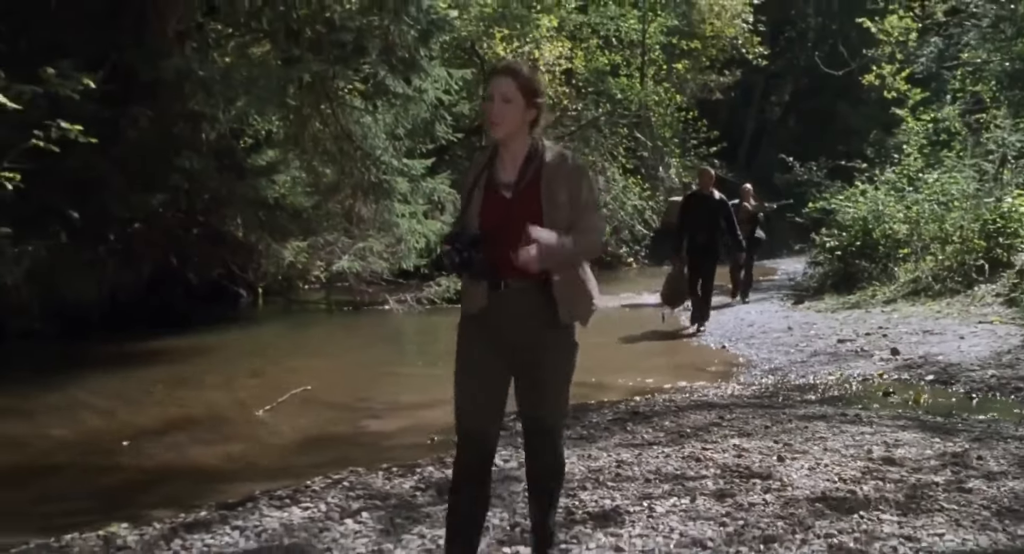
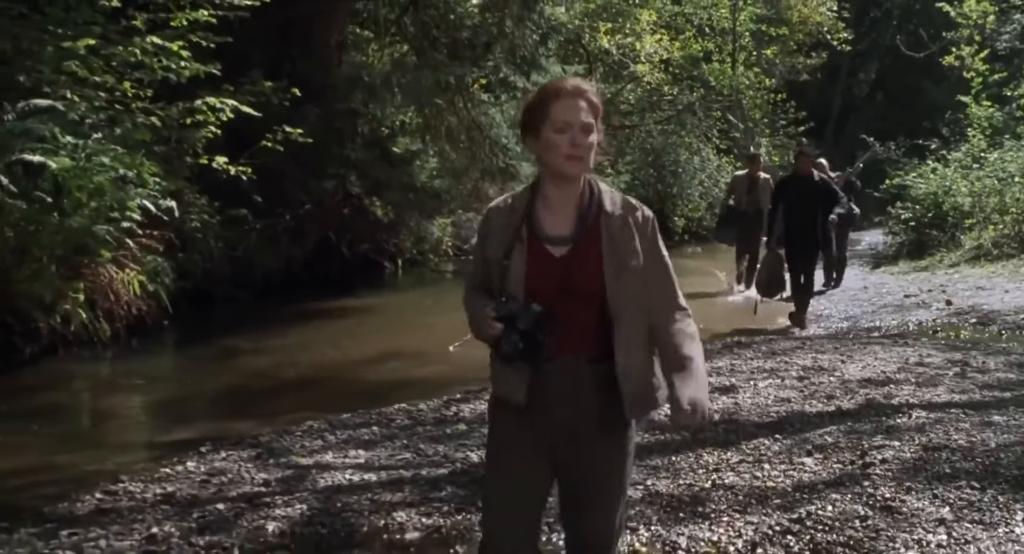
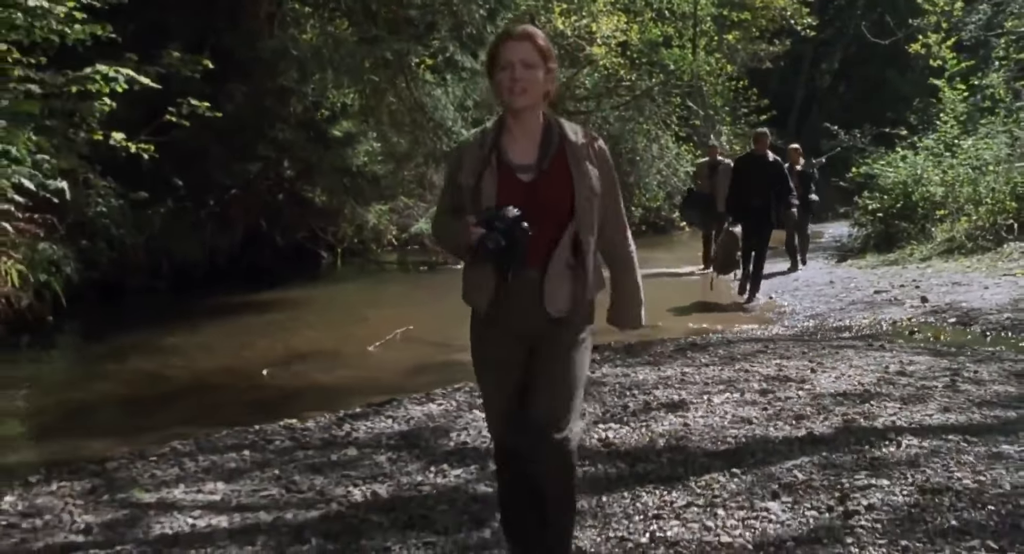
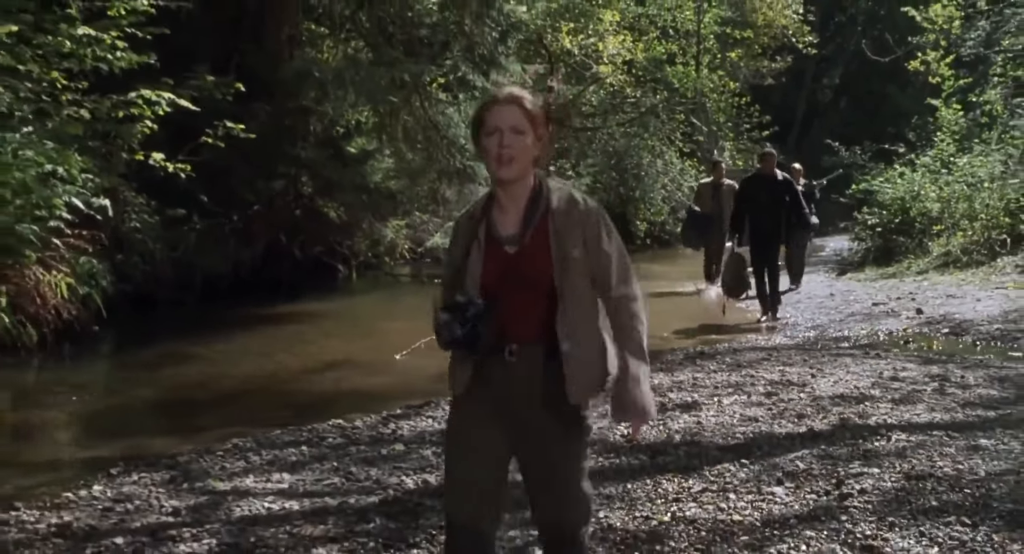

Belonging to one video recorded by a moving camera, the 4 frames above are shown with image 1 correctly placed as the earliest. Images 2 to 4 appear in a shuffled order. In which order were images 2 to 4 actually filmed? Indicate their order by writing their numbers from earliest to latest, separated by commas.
3, 4, 2
